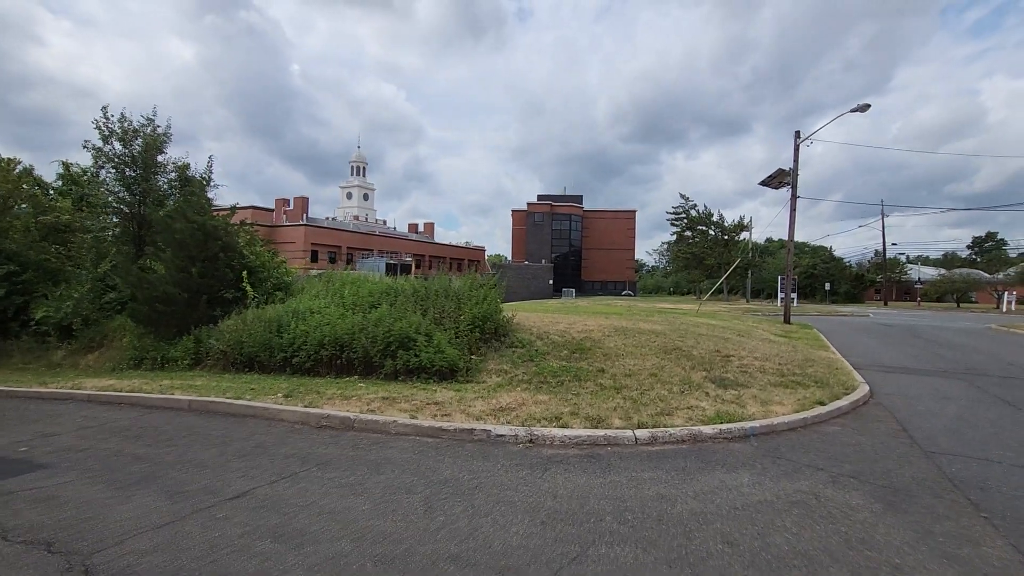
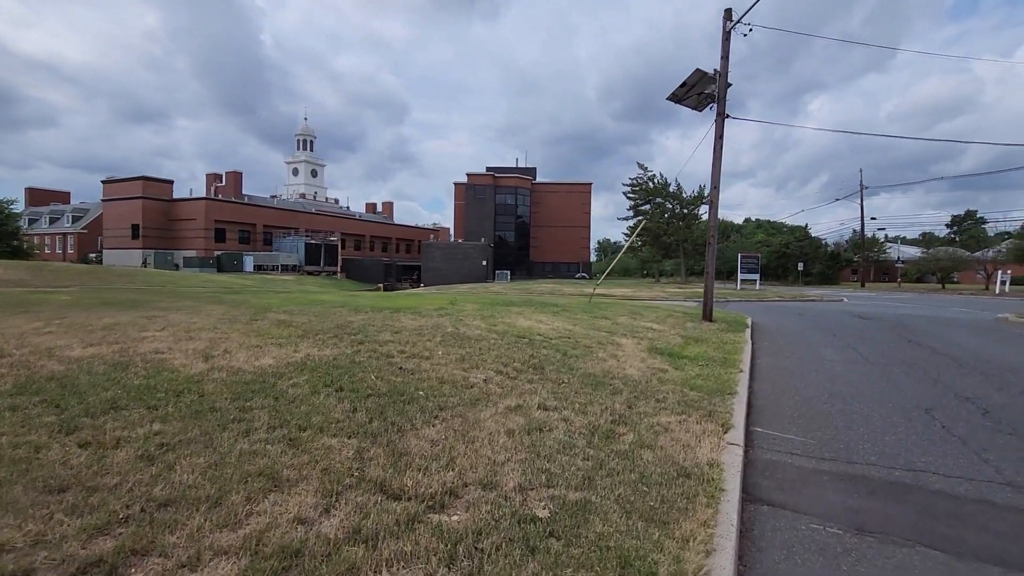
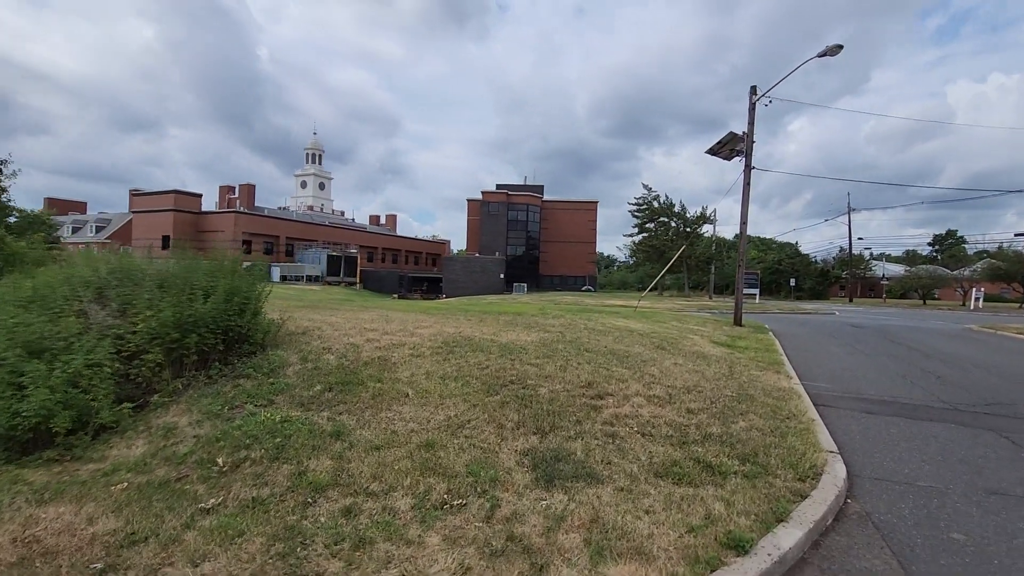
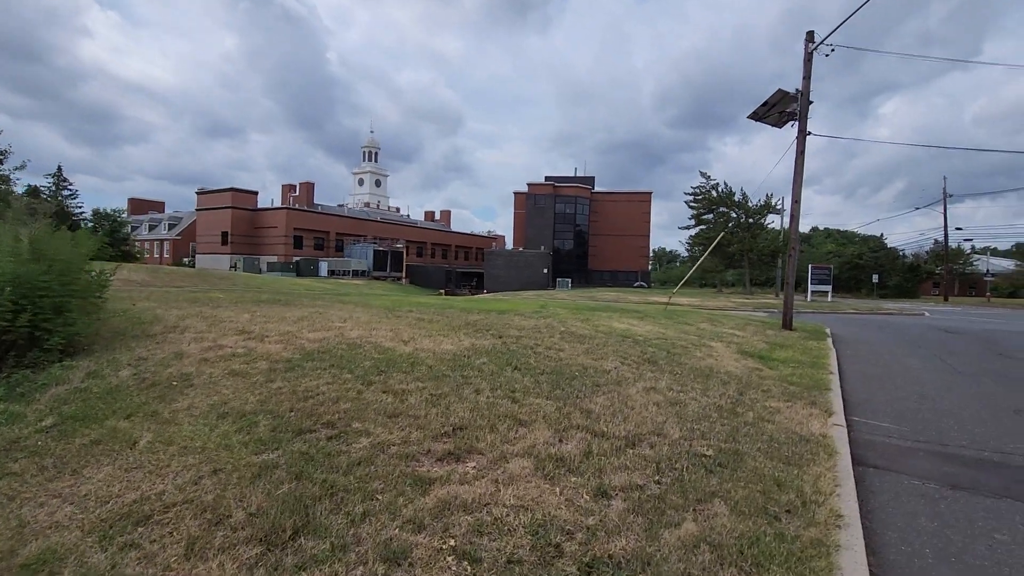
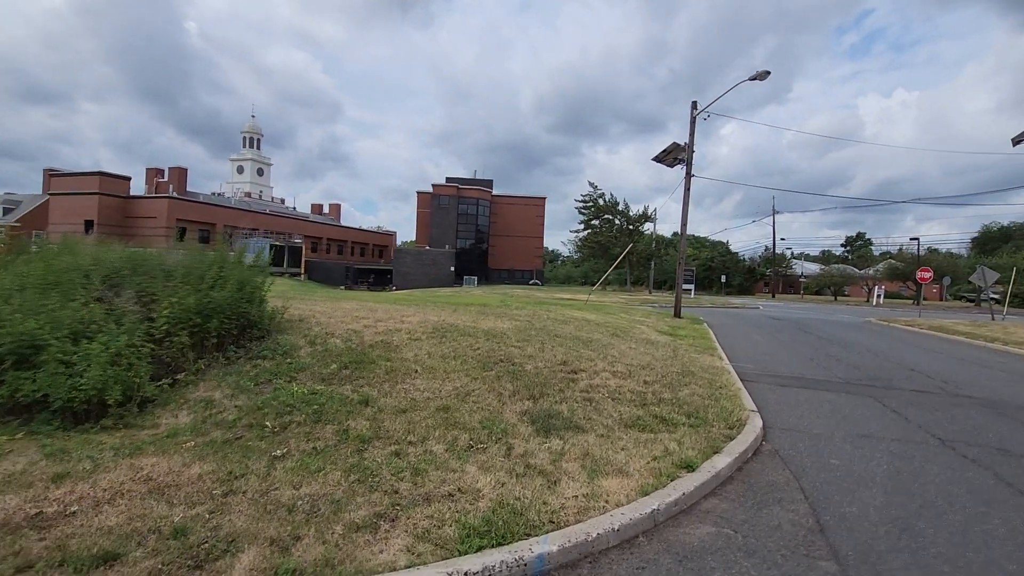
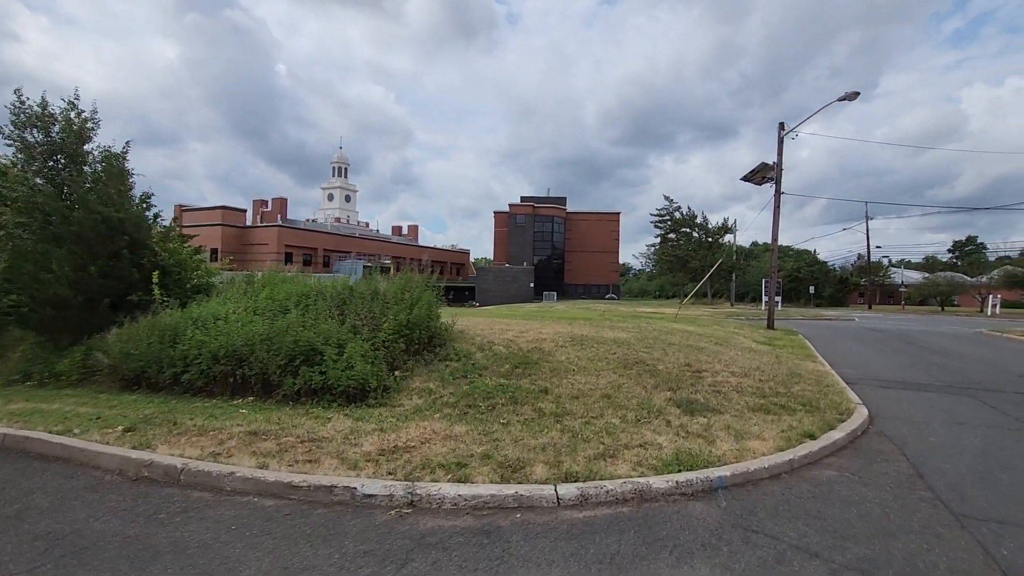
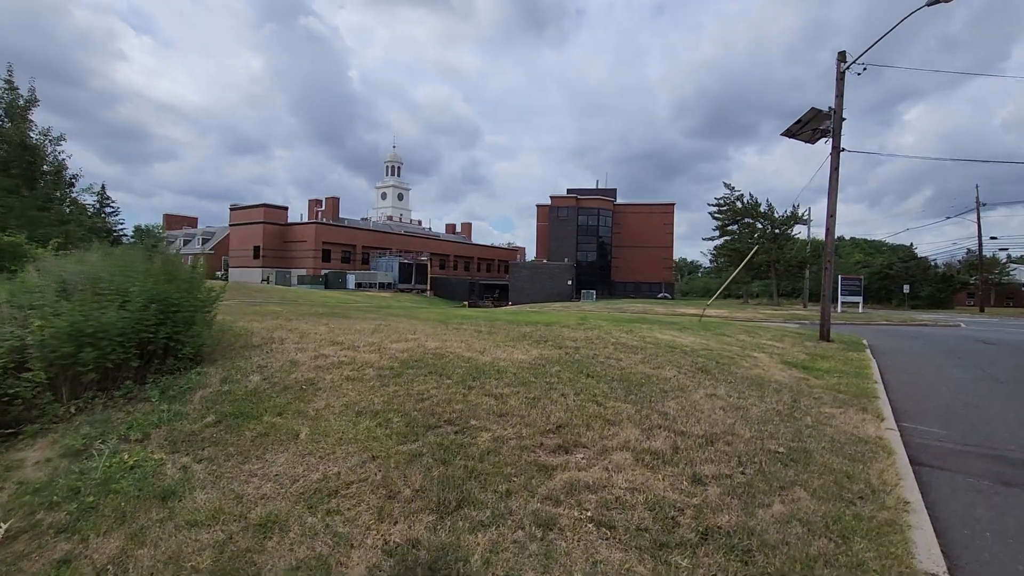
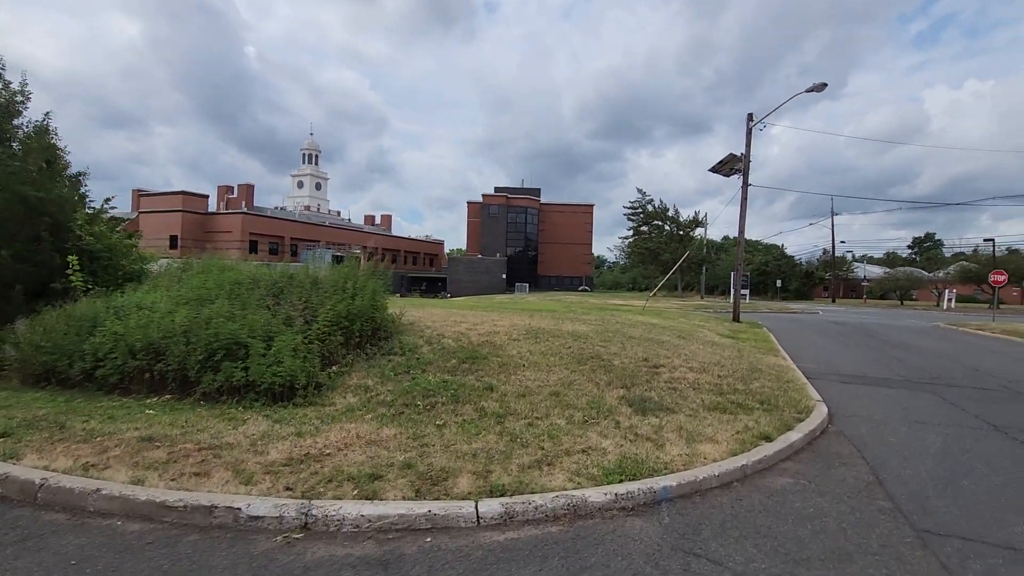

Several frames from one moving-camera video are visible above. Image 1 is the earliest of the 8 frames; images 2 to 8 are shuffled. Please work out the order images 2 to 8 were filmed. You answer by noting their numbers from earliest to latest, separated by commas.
6, 8, 5, 3, 7, 4, 2
